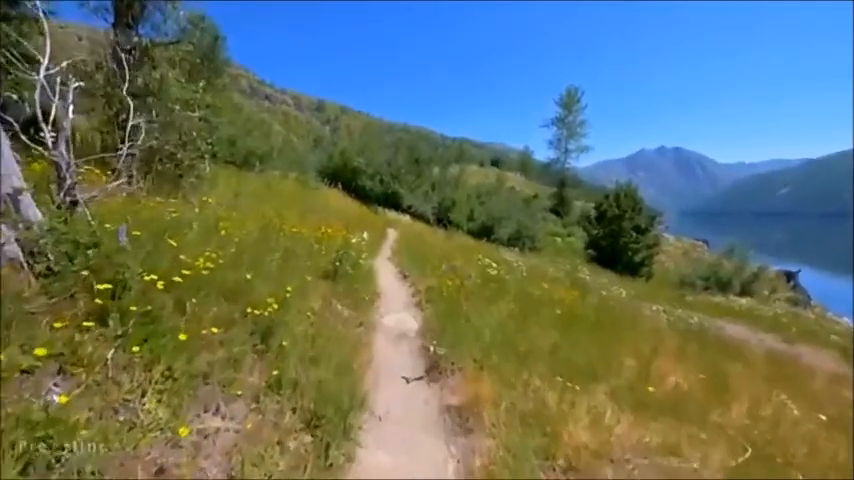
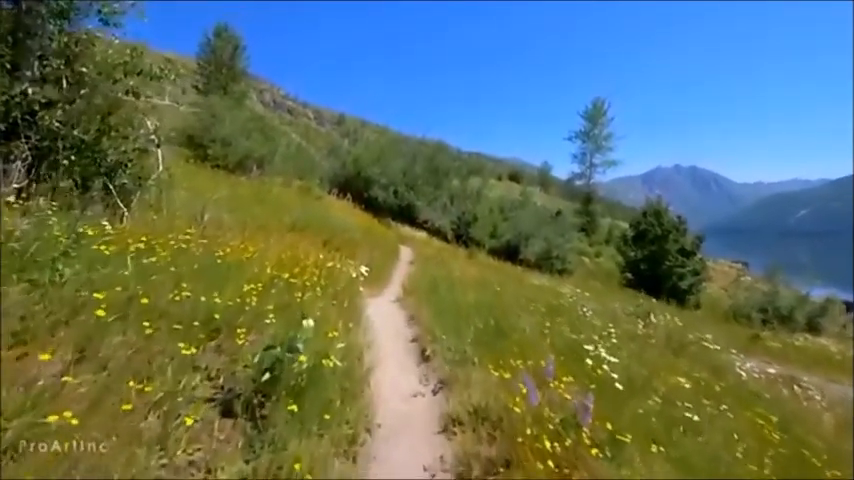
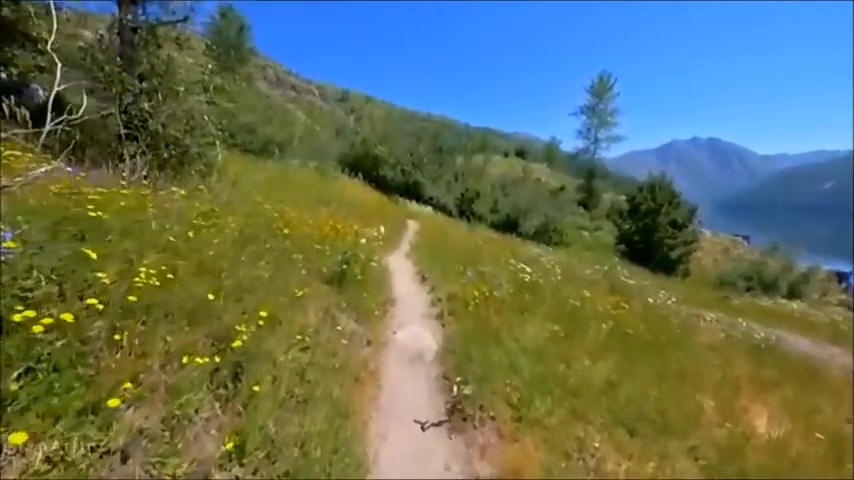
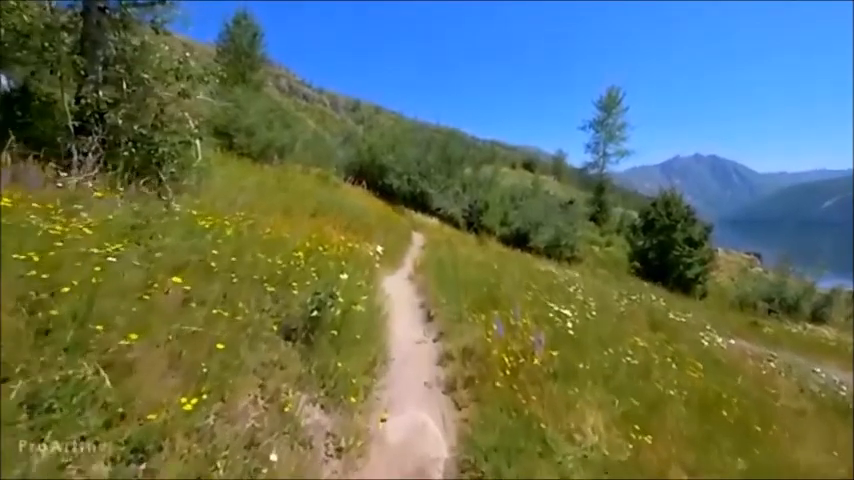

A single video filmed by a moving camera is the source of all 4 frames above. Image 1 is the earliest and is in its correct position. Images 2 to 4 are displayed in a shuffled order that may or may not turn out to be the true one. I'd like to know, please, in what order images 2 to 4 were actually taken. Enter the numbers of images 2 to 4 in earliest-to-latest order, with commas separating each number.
3, 4, 2
